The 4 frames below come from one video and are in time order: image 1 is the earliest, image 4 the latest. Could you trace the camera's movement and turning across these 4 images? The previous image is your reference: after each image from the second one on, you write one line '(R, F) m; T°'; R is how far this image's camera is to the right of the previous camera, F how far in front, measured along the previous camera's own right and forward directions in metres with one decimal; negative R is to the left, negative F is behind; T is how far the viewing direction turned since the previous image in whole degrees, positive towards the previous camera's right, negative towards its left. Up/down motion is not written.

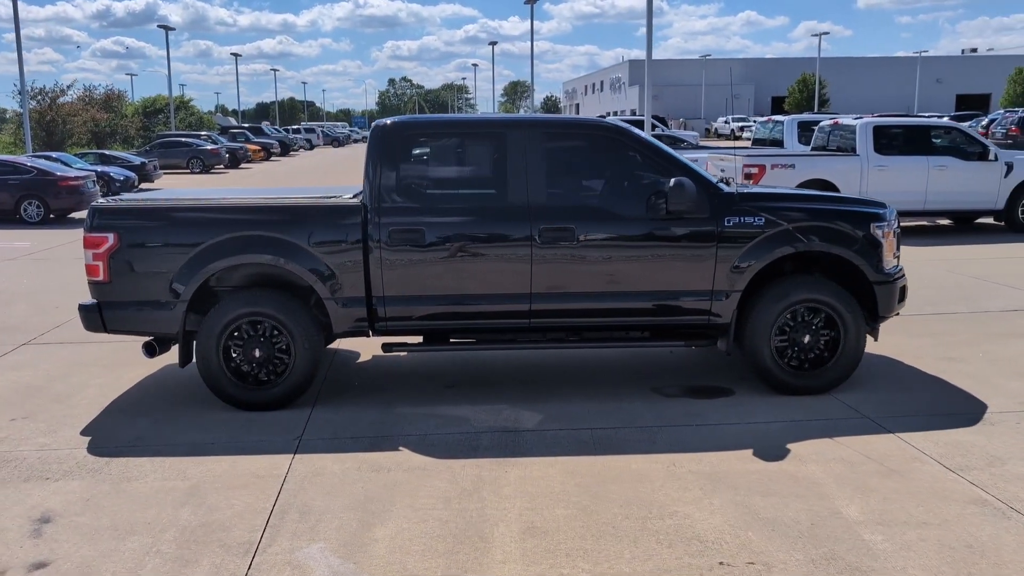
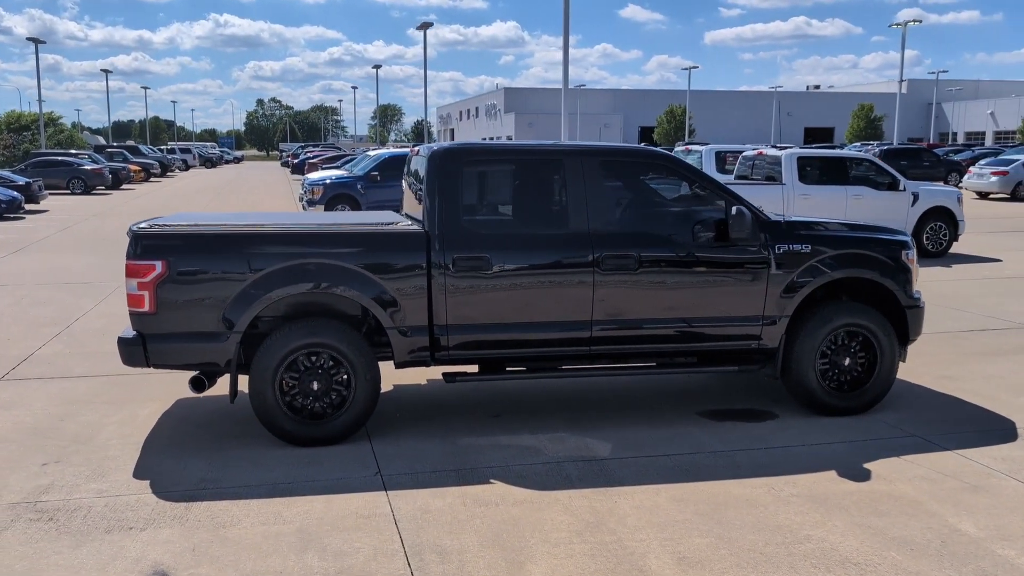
(-1.2, +0.2) m; +8°
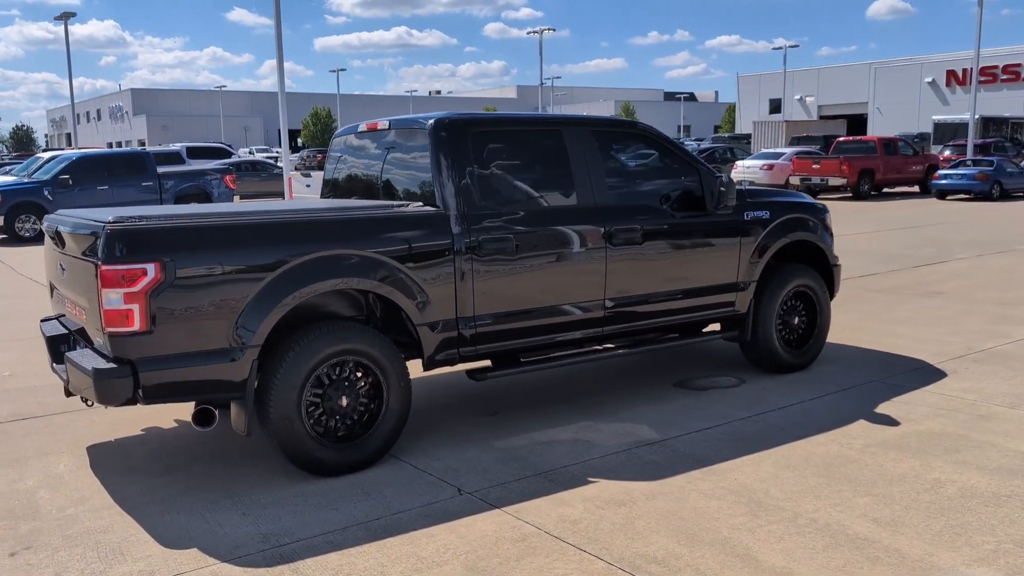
(-2.1, +1.0) m; +22°
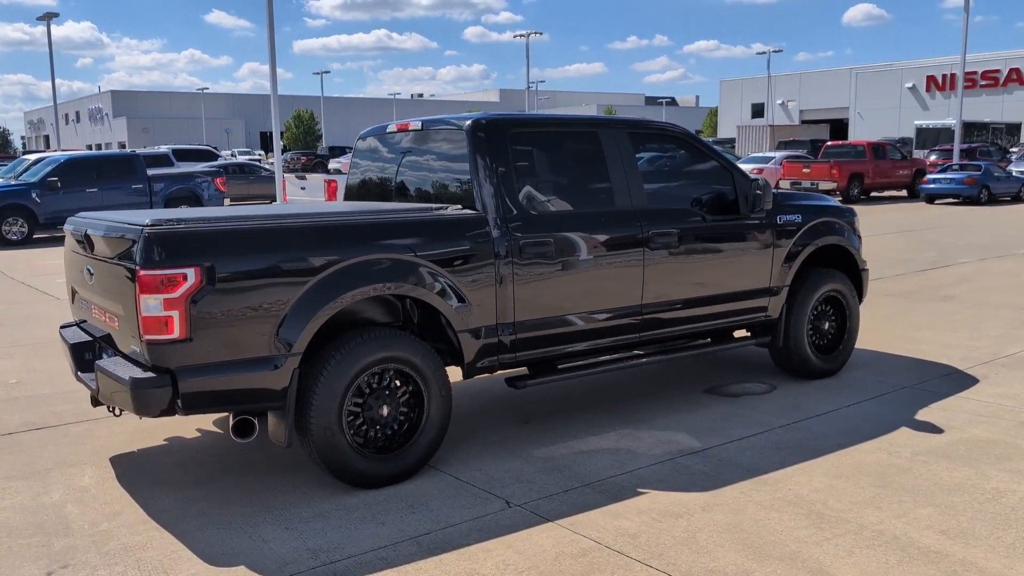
(-0.3, +0.1) m; +1°
